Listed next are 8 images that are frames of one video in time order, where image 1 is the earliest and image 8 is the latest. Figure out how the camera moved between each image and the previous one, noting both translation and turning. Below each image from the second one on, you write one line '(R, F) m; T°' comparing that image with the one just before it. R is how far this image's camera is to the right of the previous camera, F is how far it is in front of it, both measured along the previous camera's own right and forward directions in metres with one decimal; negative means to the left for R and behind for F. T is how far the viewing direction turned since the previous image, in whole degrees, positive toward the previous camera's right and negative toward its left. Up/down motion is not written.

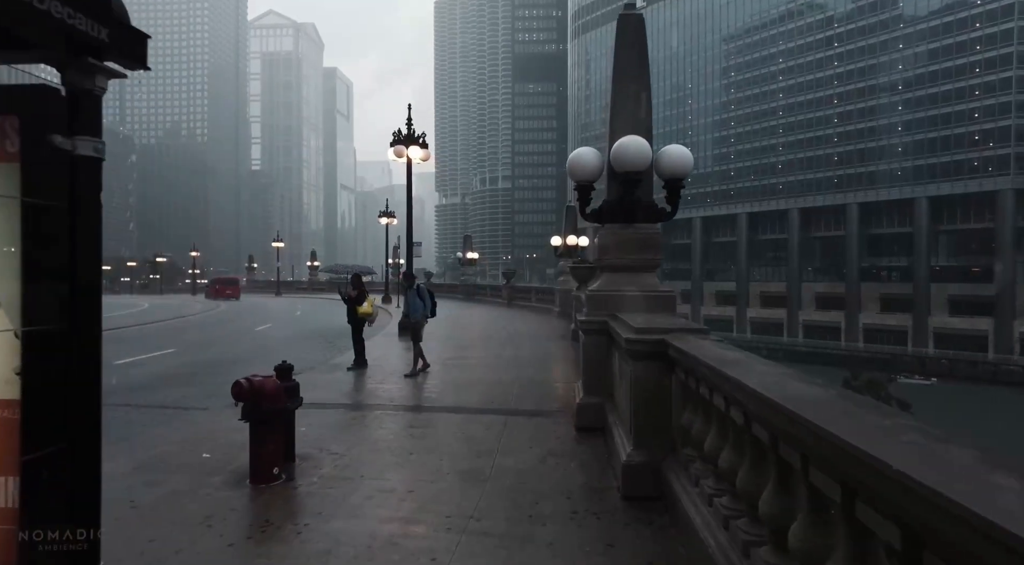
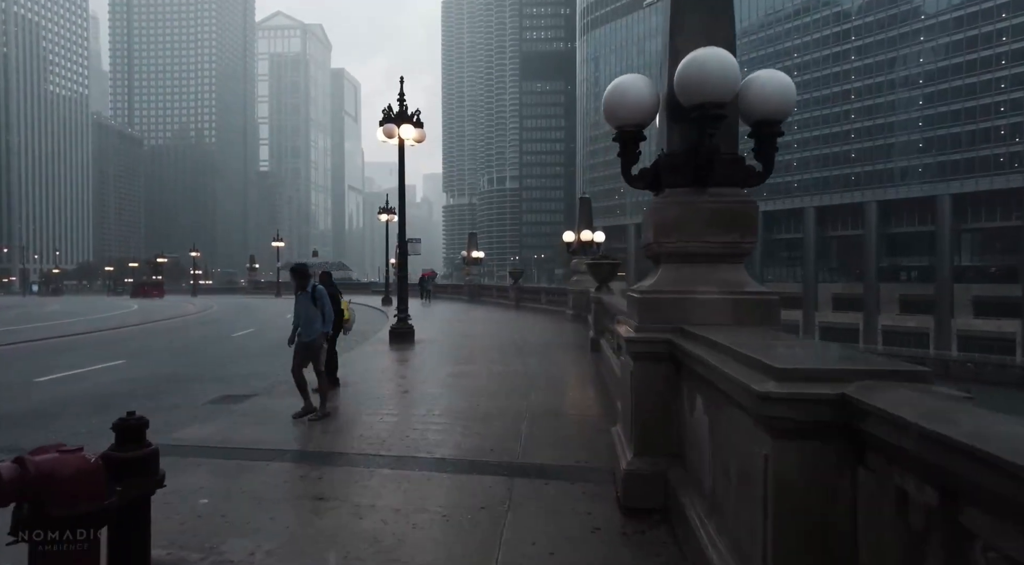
(0.0, +2.3) m; -1°
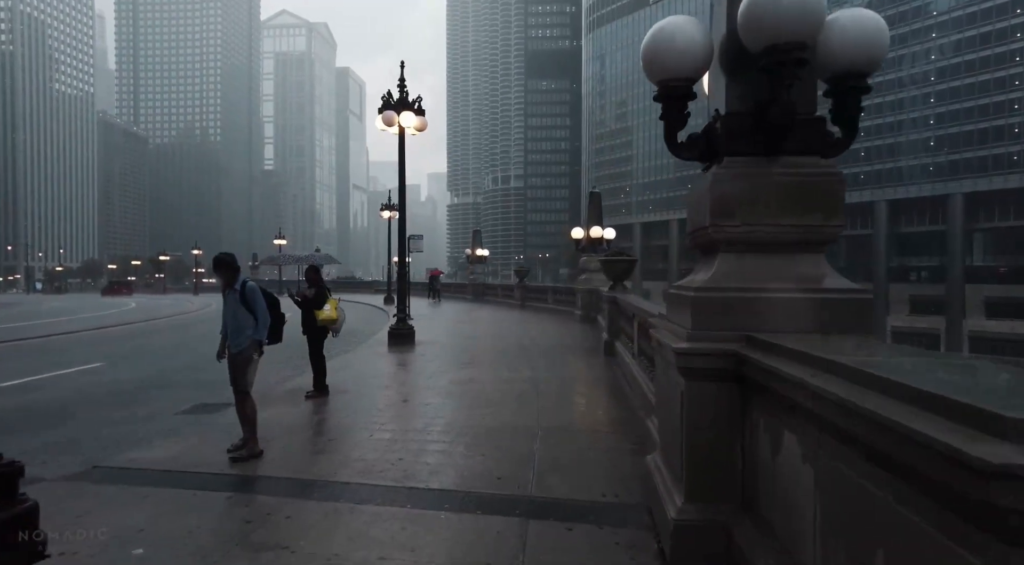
(-0.1, +0.9) m; 0°
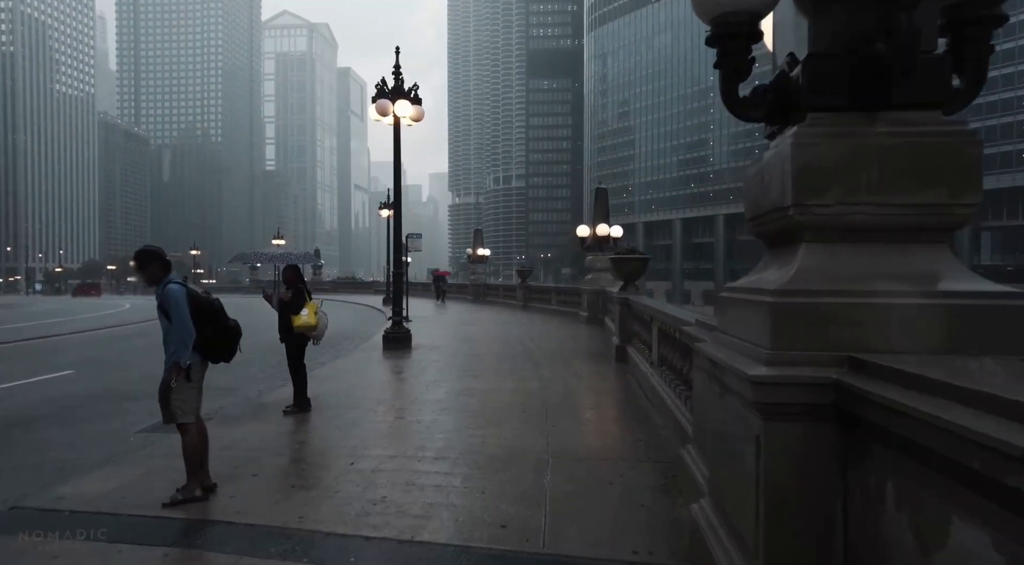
(0.0, +0.9) m; 0°
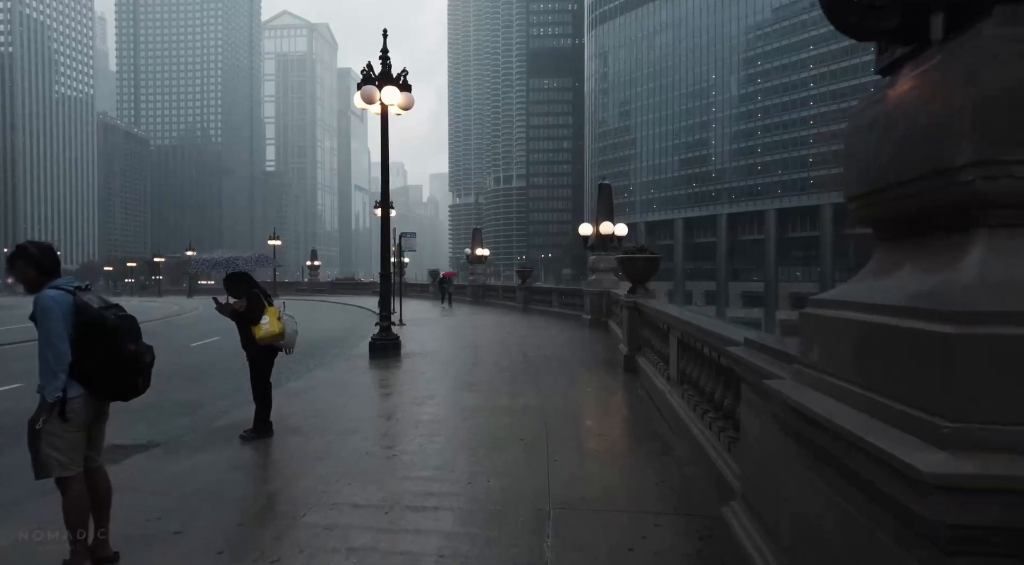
(+0.1, +1.0) m; 0°
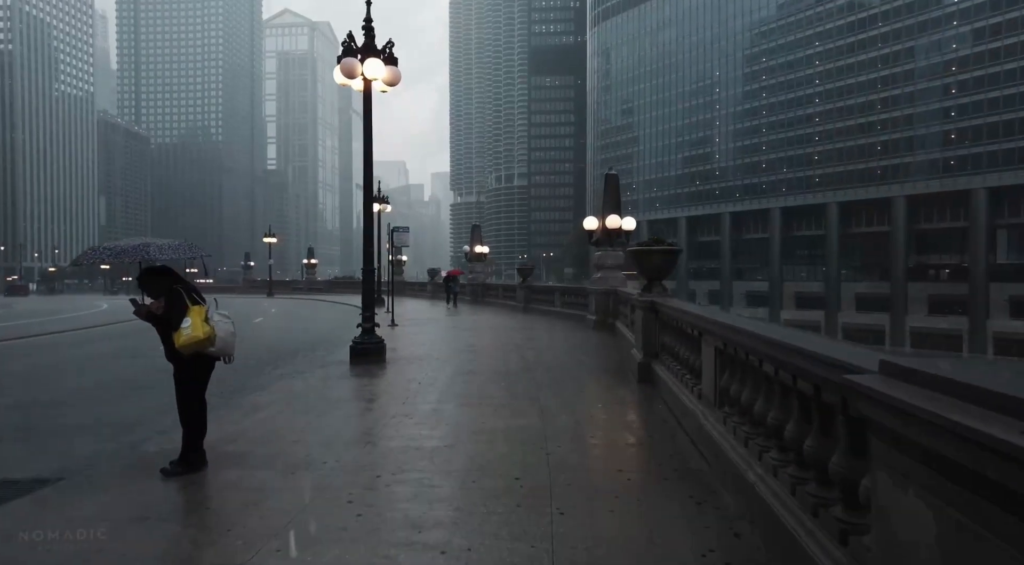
(+0.1, +1.3) m; 0°
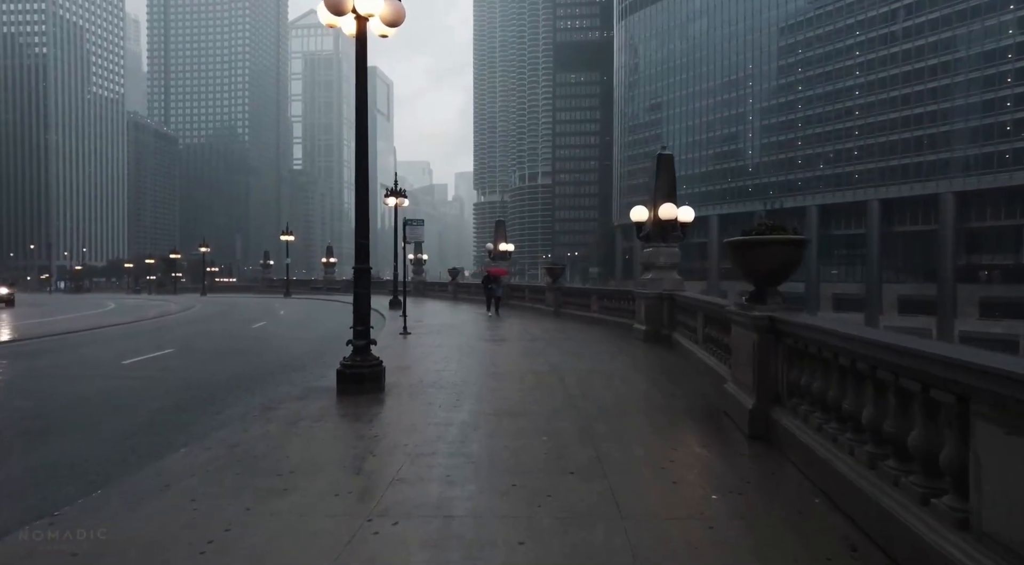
(-0.2, +2.8) m; -2°
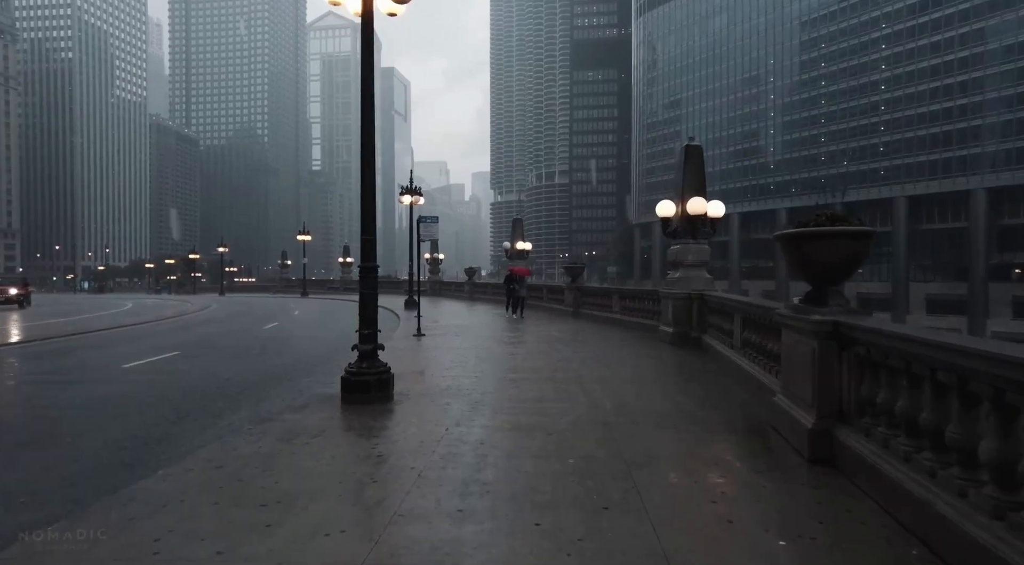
(0.0, +0.8) m; -1°
